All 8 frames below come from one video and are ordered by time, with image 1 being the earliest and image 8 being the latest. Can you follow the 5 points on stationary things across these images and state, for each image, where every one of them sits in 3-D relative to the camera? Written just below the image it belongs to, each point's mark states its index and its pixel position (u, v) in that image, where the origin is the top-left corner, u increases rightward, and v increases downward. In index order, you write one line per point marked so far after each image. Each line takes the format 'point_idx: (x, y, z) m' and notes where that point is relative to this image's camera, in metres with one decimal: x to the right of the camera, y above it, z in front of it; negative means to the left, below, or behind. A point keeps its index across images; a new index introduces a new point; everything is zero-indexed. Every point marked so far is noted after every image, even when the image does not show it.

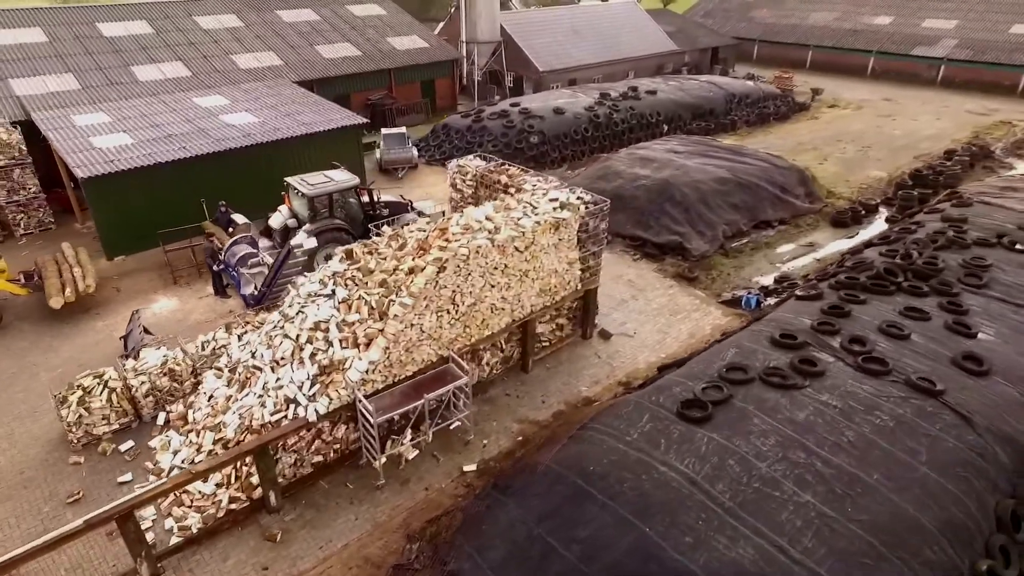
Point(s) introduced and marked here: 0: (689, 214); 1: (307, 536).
0: (+4.7, +2.0, +16.7) m
1: (-2.9, -3.5, +8.7) m
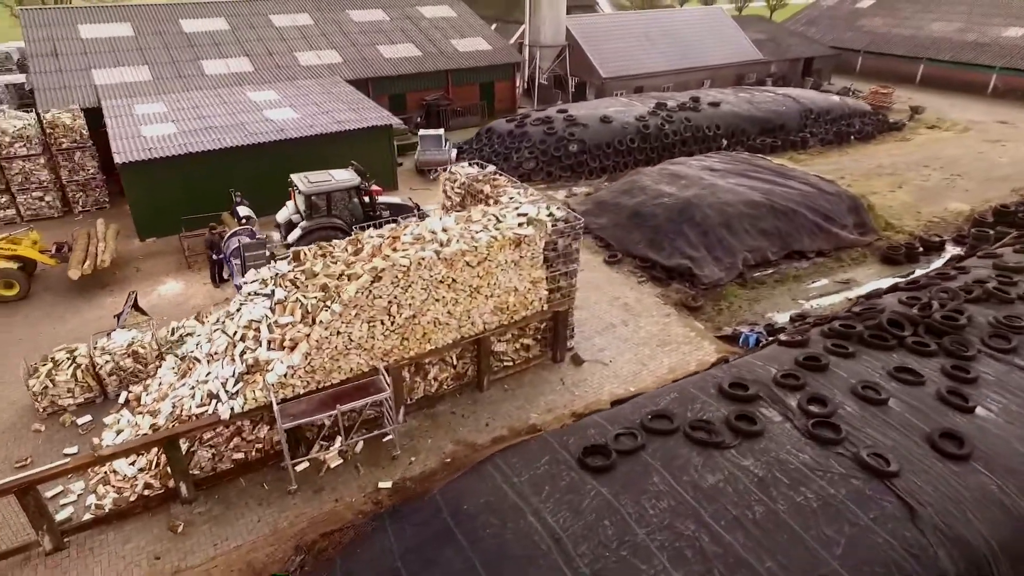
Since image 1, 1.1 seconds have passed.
0: (+4.9, +1.3, +15.5) m
1: (-4.3, -3.5, +8.8) m
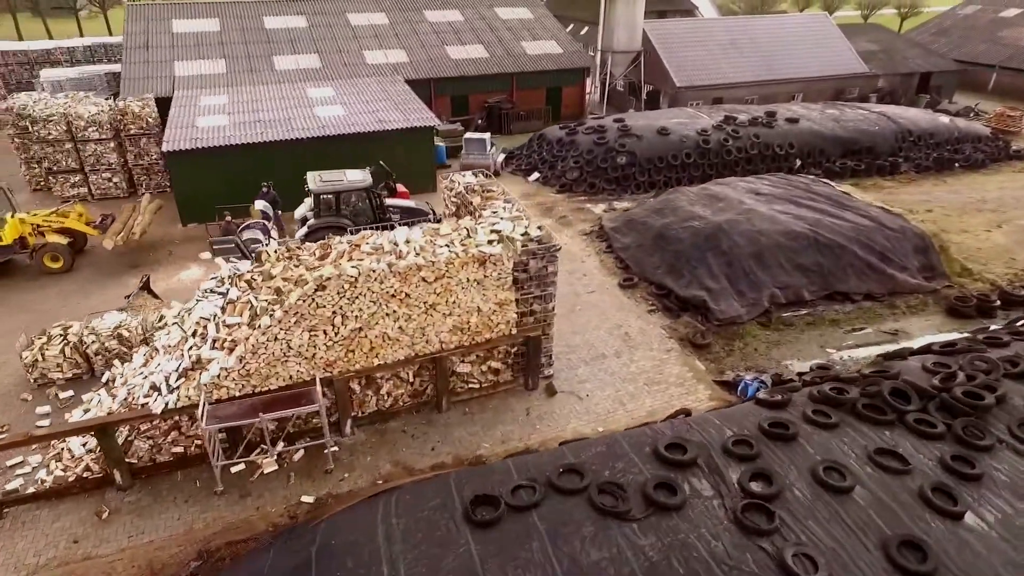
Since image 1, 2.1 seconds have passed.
0: (+5.0, +0.4, +14.1) m
1: (-5.5, -3.4, +9.0) m
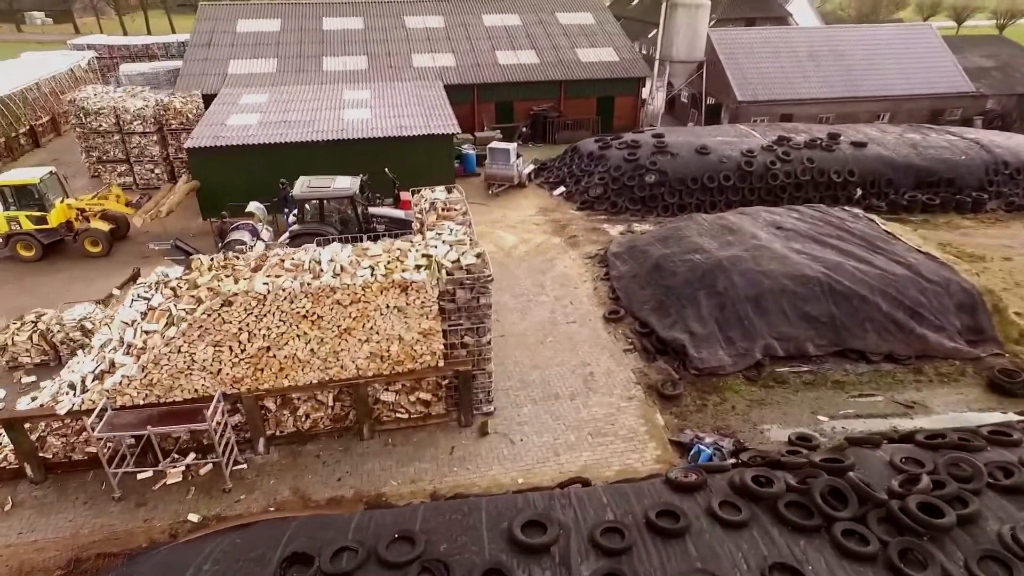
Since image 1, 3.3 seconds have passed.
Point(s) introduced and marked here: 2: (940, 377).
0: (+4.3, -0.5, +12.6) m
1: (-7.2, -3.4, +9.1) m
2: (+8.4, -1.7, +12.1) m
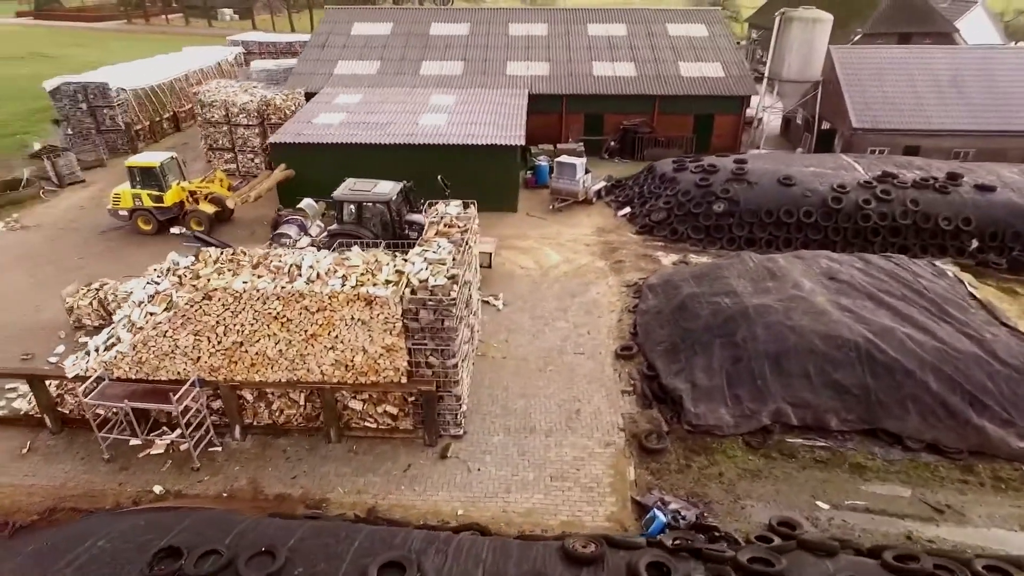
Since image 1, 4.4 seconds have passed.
0: (+4.1, -1.4, +11.4) m
1: (-8.1, -2.9, +10.4) m
2: (+7.8, -3.1, +10.0) m
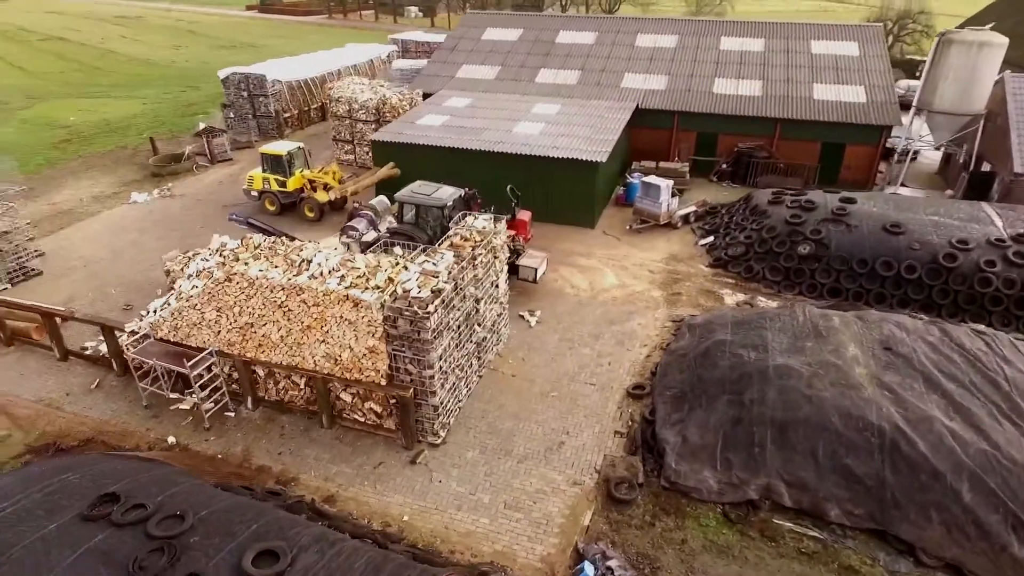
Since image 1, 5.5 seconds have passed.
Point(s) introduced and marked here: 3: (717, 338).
0: (+3.7, -2.3, +10.4) m
1: (-8.4, -2.2, +12.4) m
2: (+6.8, -4.5, +8.2) m
3: (+4.2, -1.0, +12.4) m
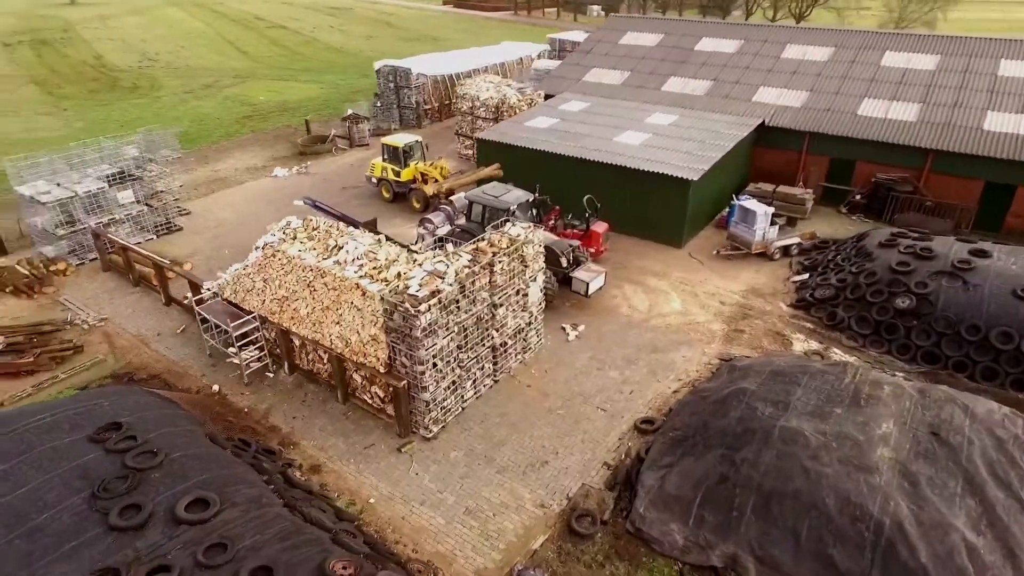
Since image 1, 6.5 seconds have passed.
0: (+3.2, -3.0, +9.5) m
1: (-7.9, -1.2, +14.5) m
2: (+5.2, -5.6, +6.7) m
3: (+4.3, -1.8, +11.3) m
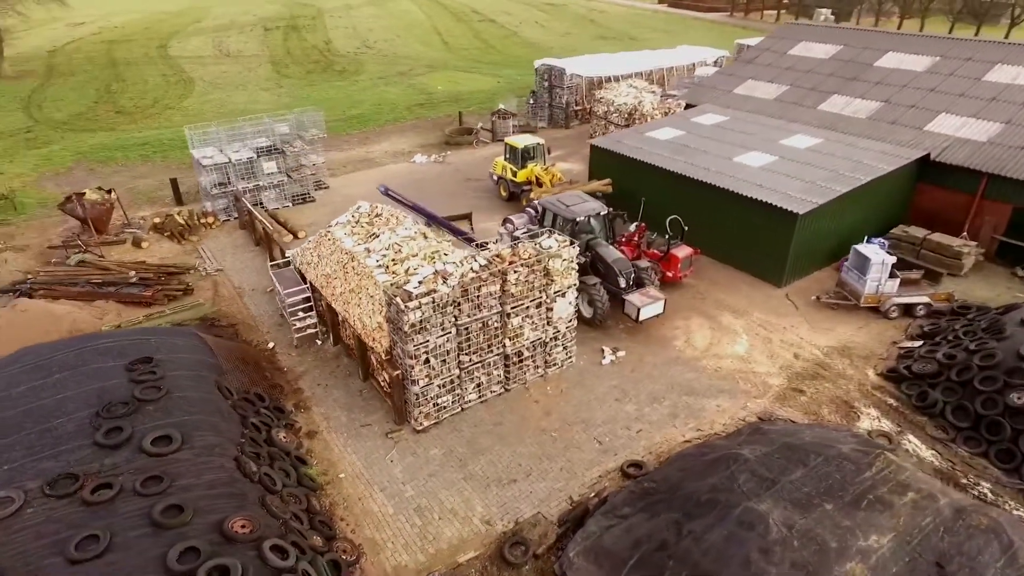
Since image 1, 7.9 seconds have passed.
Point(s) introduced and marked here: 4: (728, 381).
0: (+2.0, -3.7, +8.6) m
1: (-6.7, -0.2, +16.6) m
2: (+2.7, -6.5, +5.4) m
3: (+3.8, -2.7, +10.0) m
4: (+4.7, -2.0, +13.4) m
